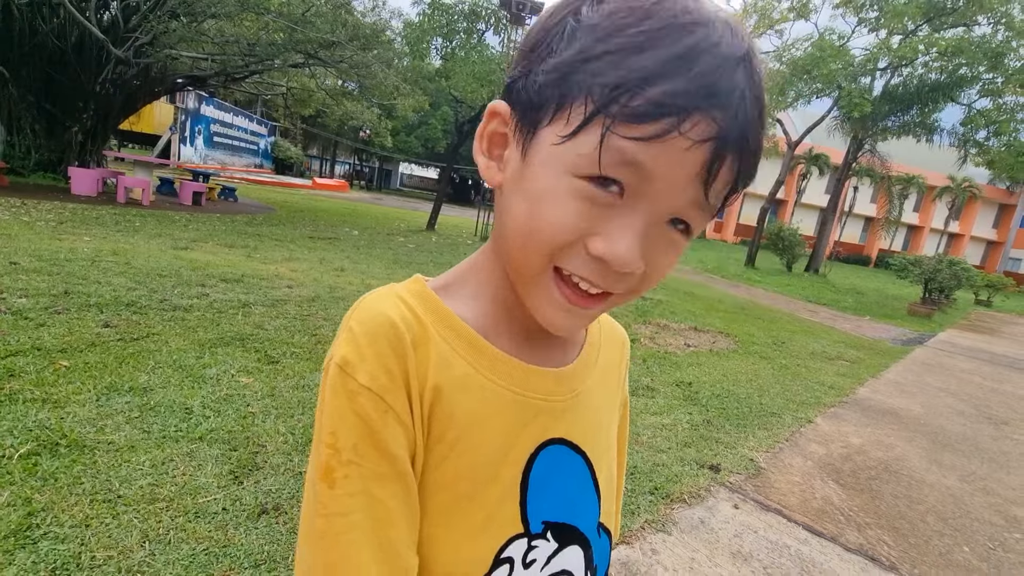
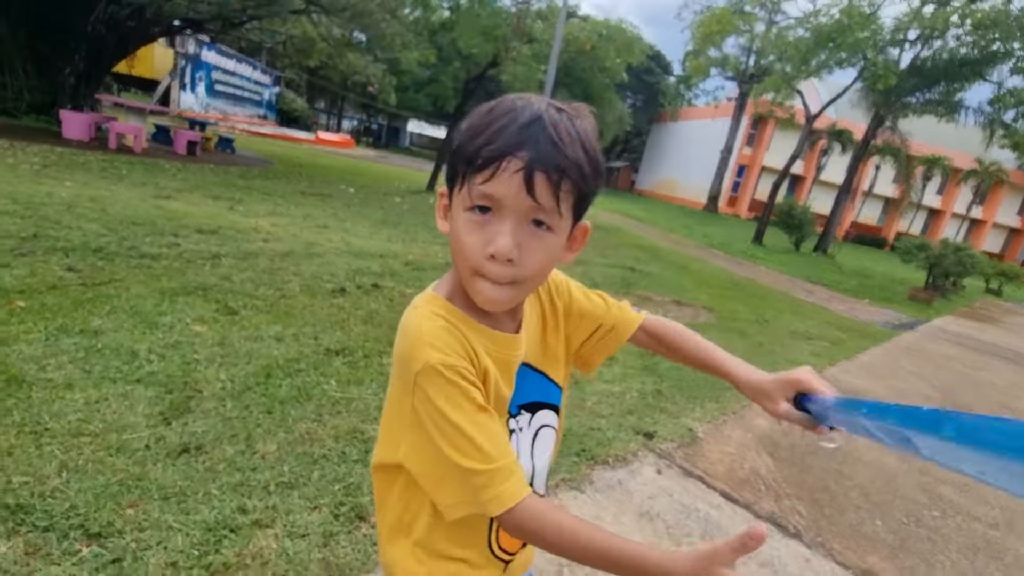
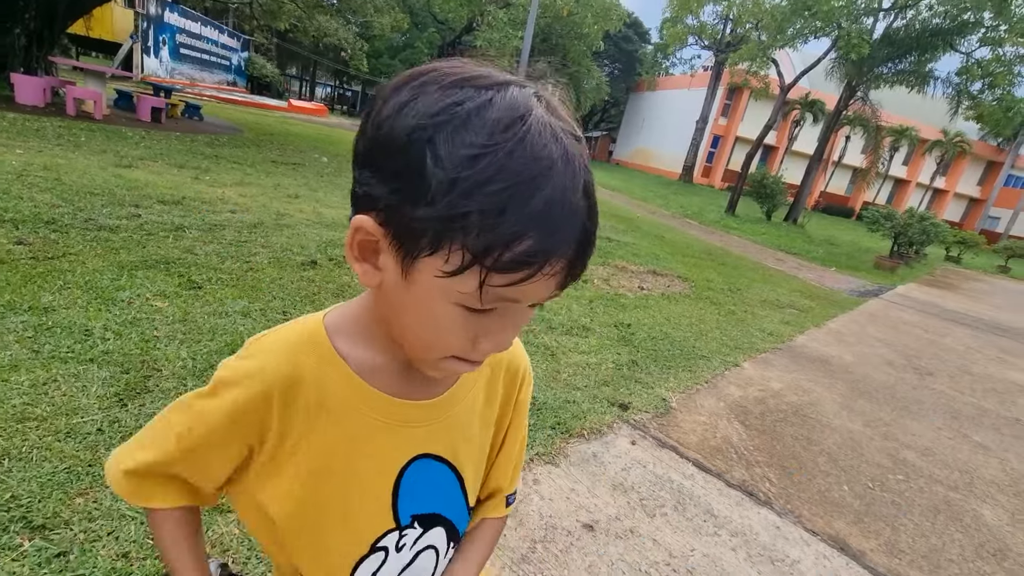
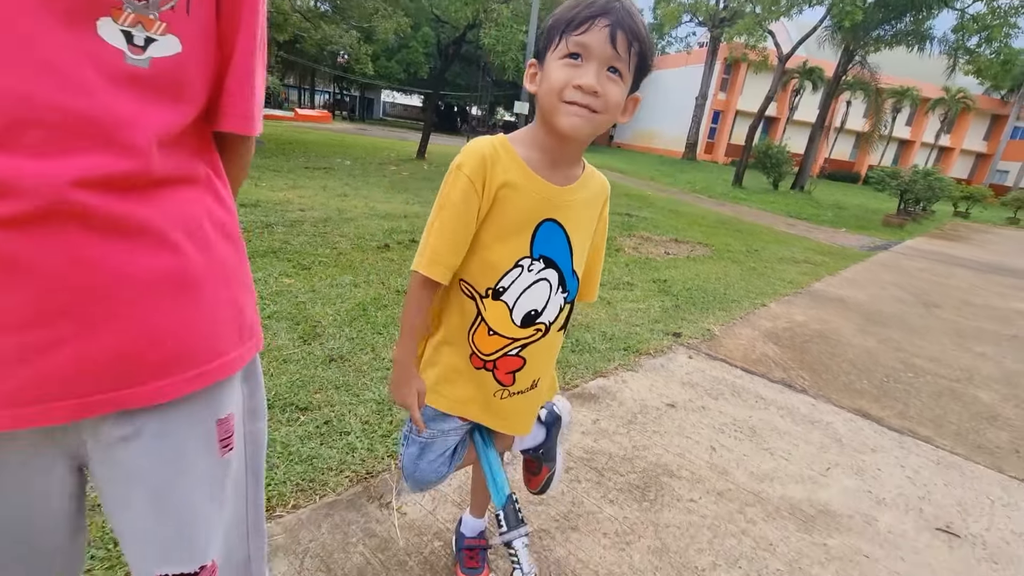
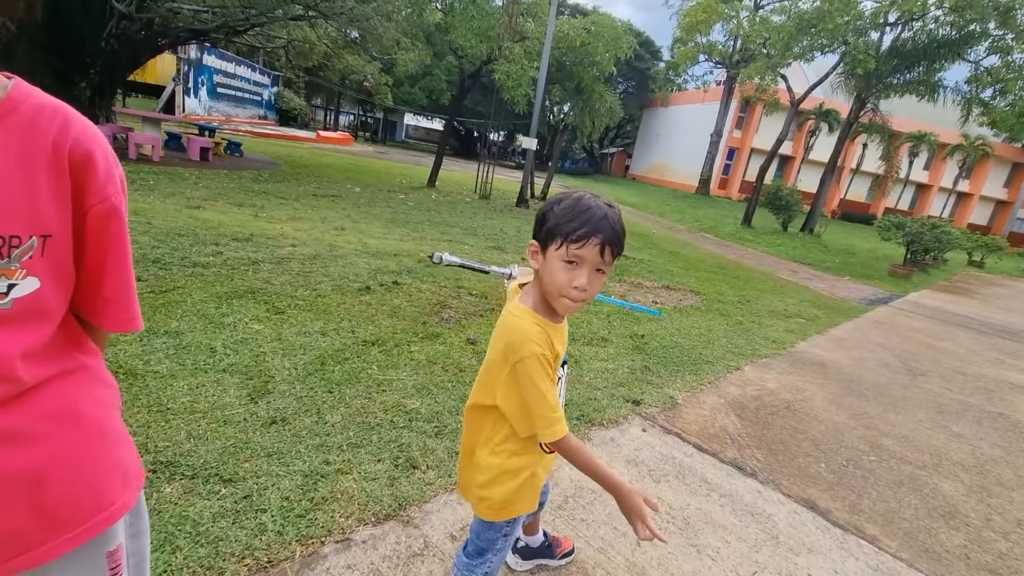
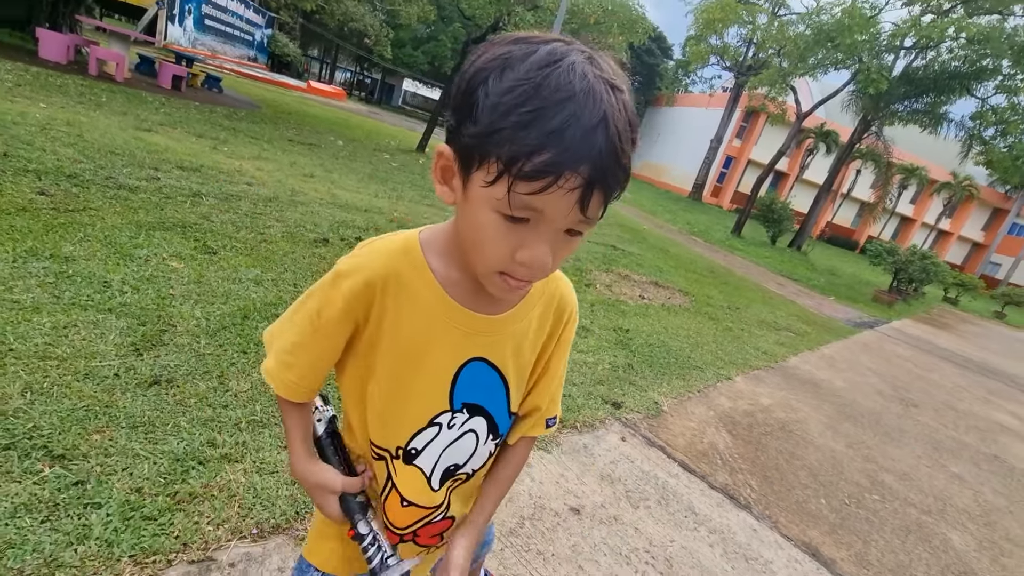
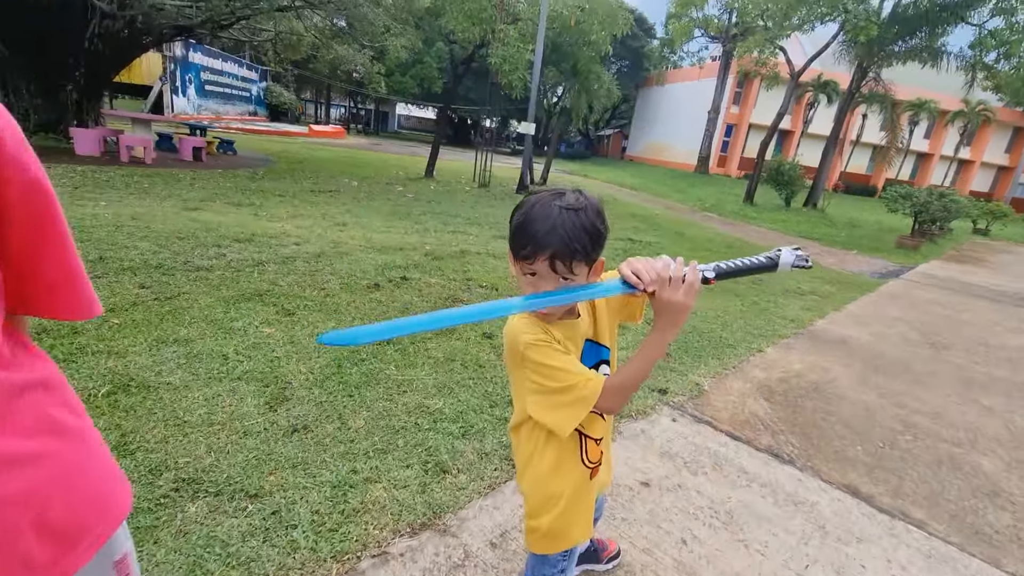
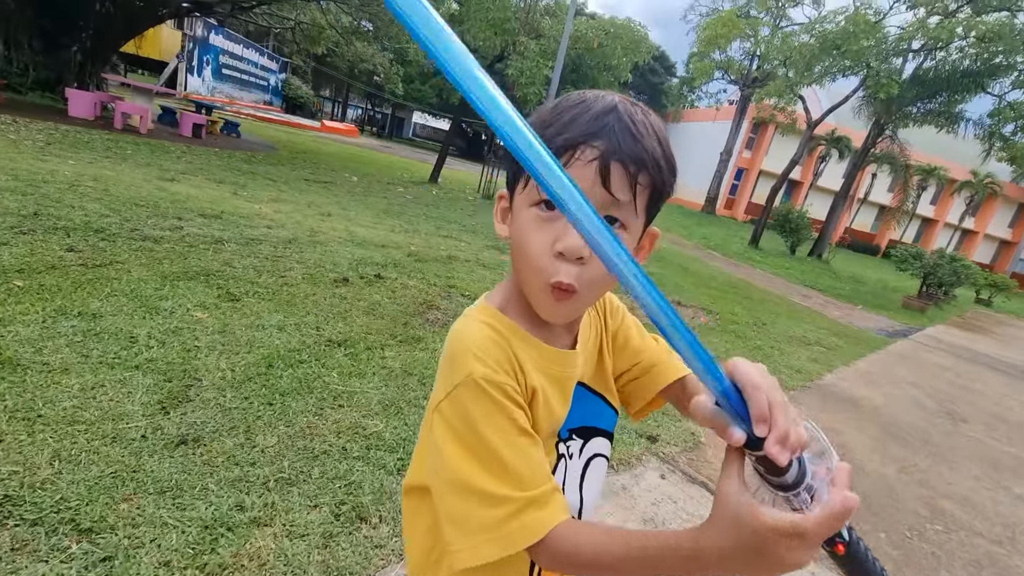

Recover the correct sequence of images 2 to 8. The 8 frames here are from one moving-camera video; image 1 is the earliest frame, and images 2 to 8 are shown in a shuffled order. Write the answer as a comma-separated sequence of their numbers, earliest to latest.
4, 7, 8, 2, 5, 3, 6
